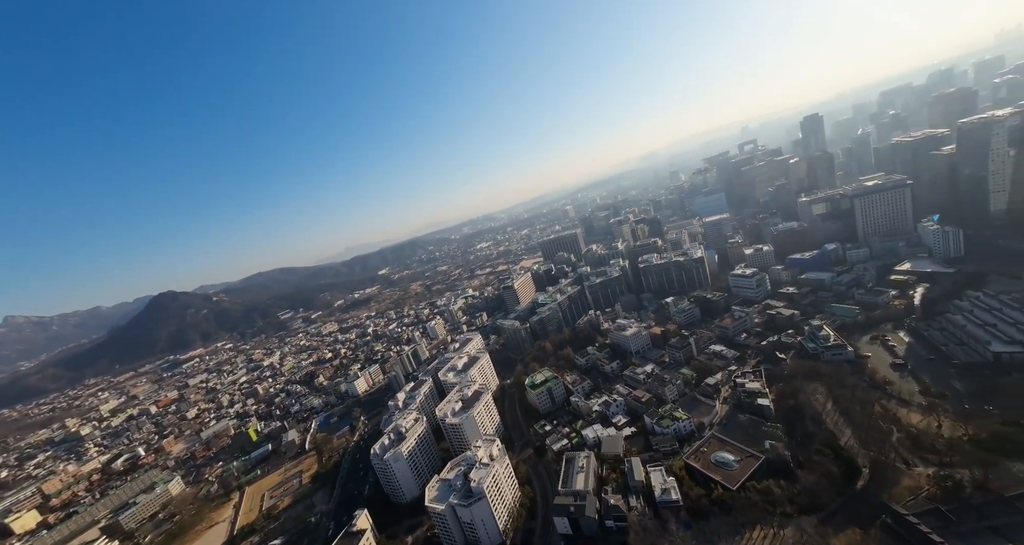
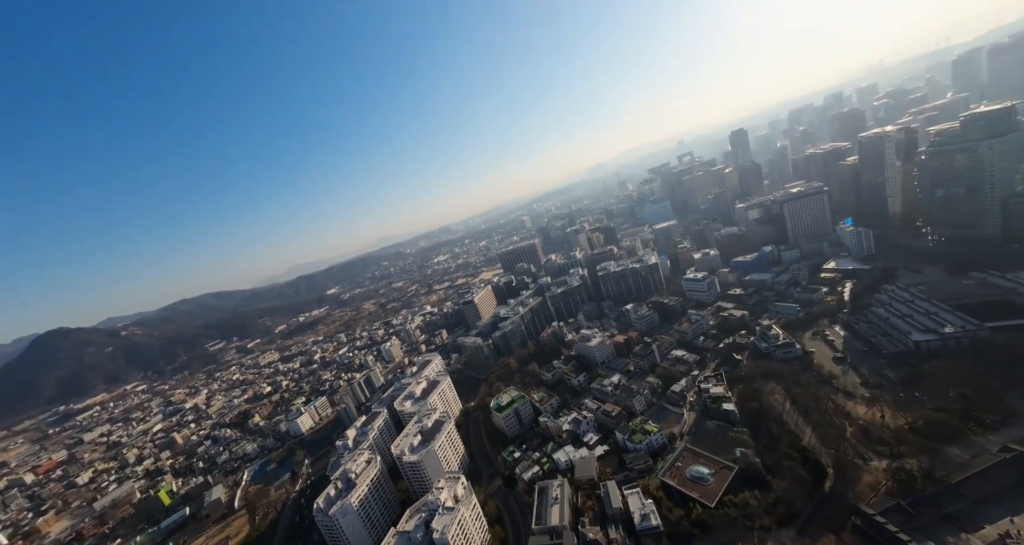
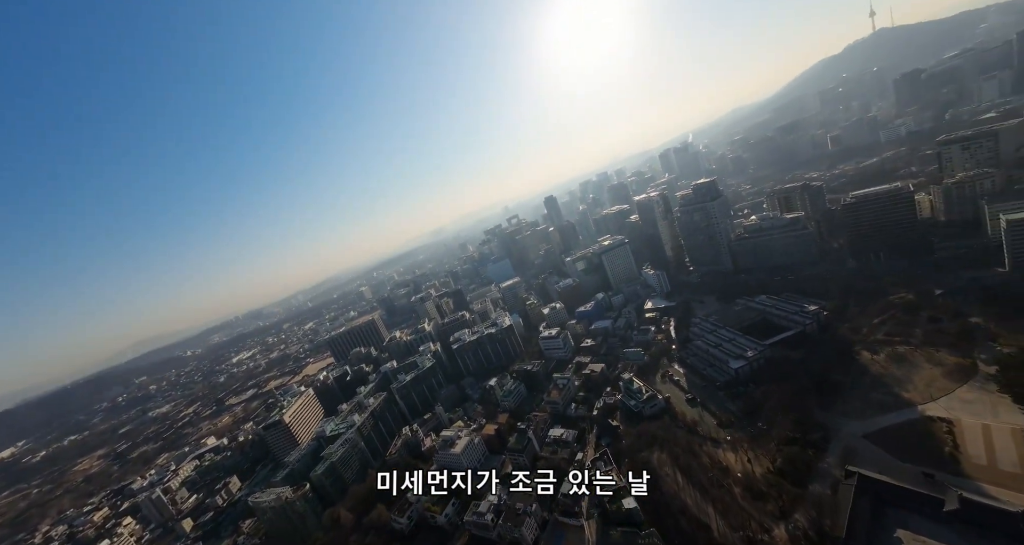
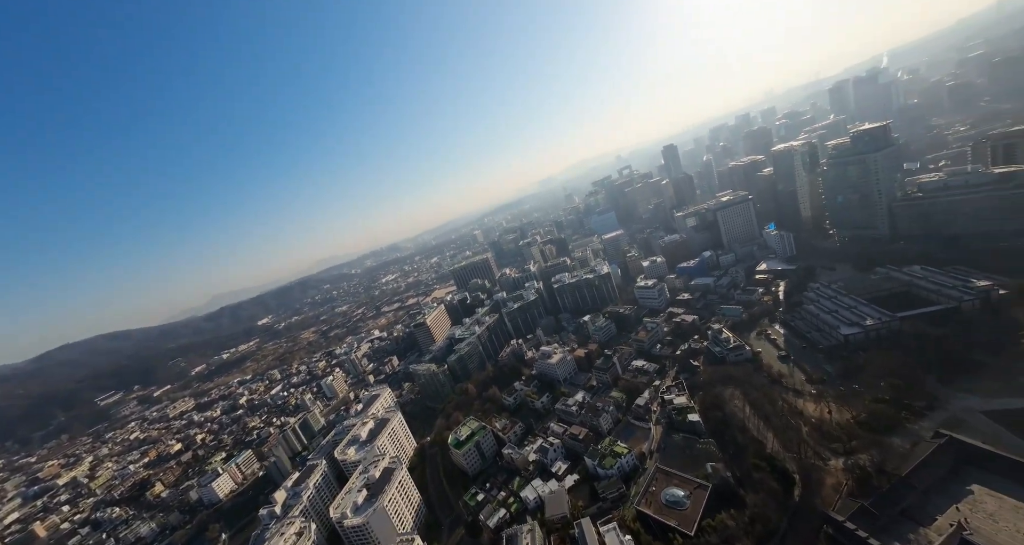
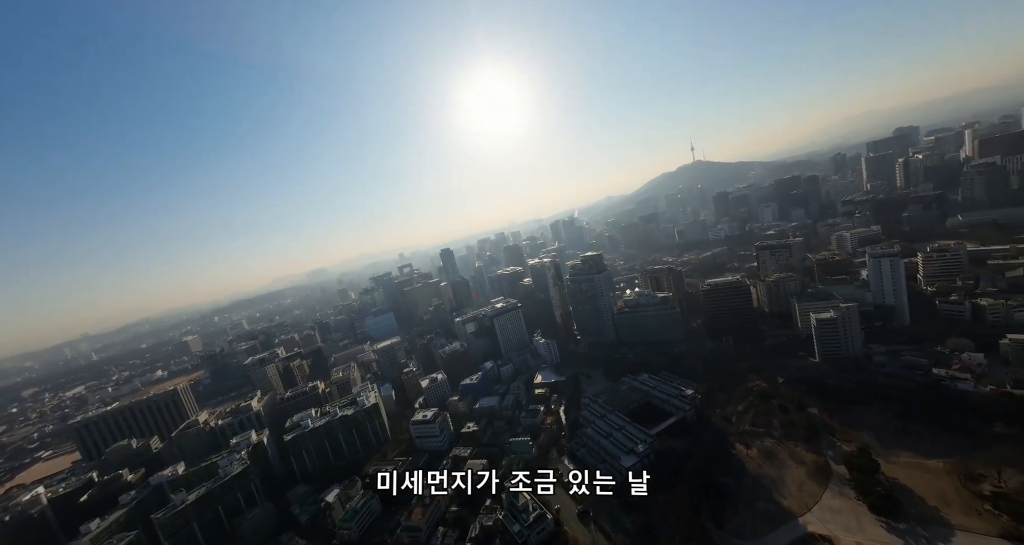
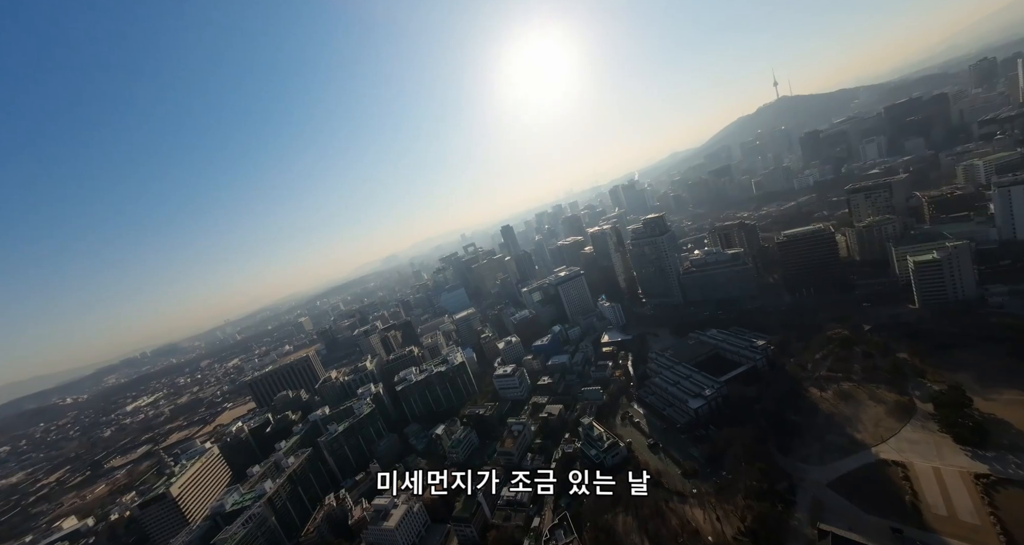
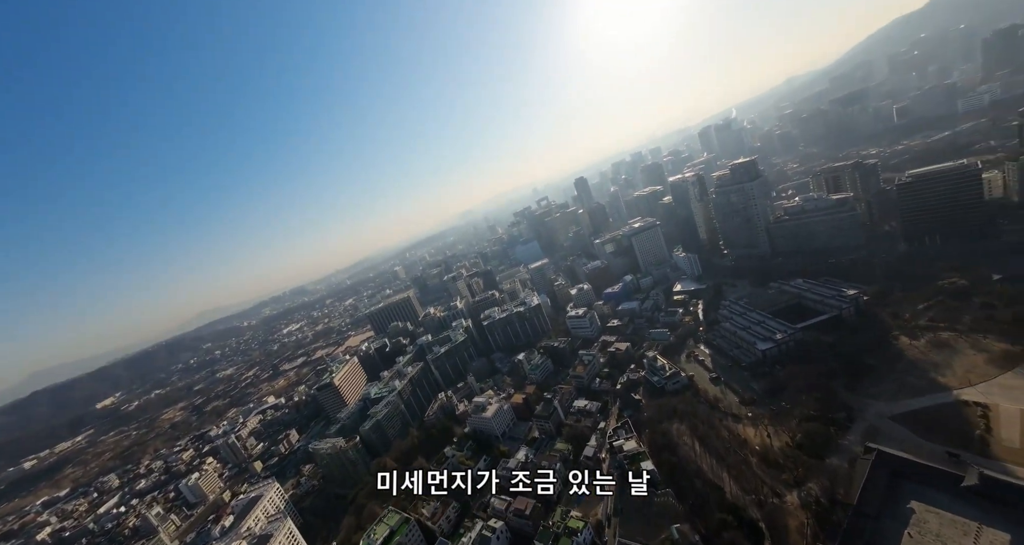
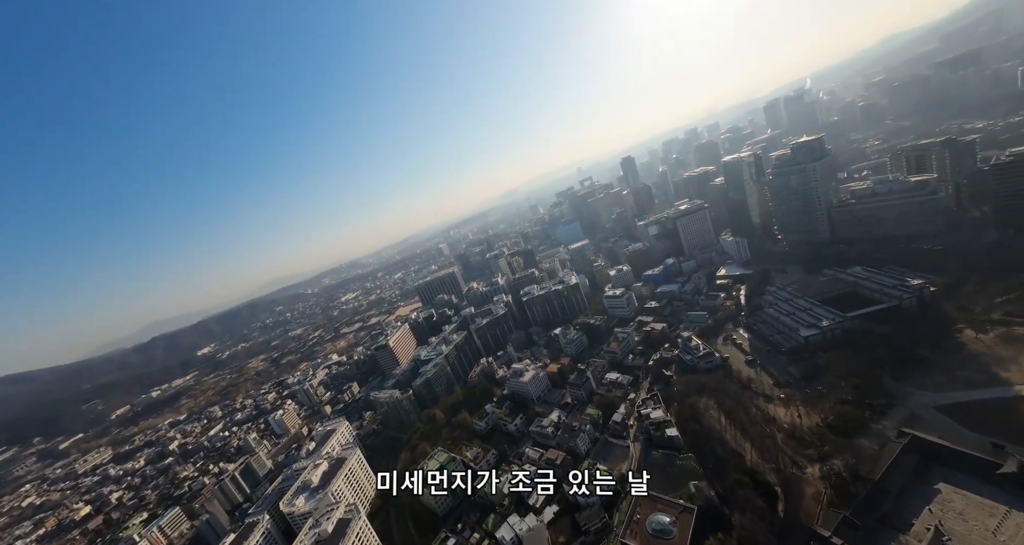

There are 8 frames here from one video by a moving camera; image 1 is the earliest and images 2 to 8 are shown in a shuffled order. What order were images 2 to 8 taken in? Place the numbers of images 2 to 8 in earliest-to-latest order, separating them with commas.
2, 4, 8, 7, 3, 6, 5
